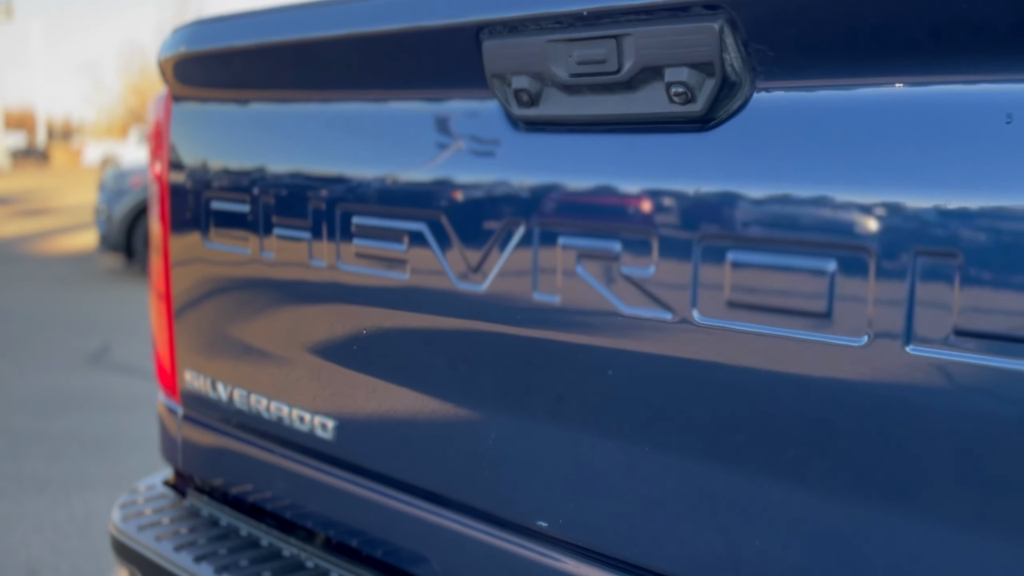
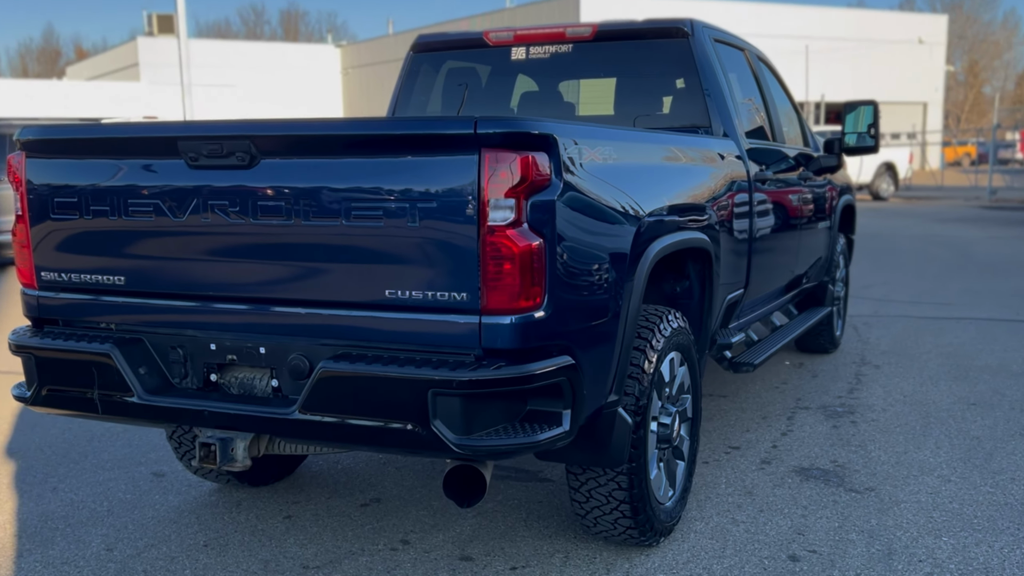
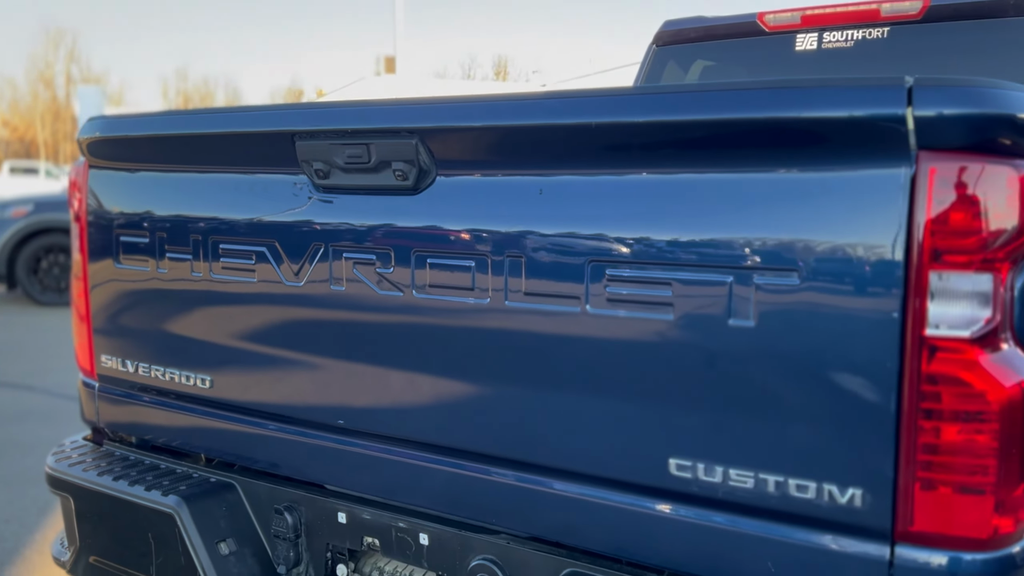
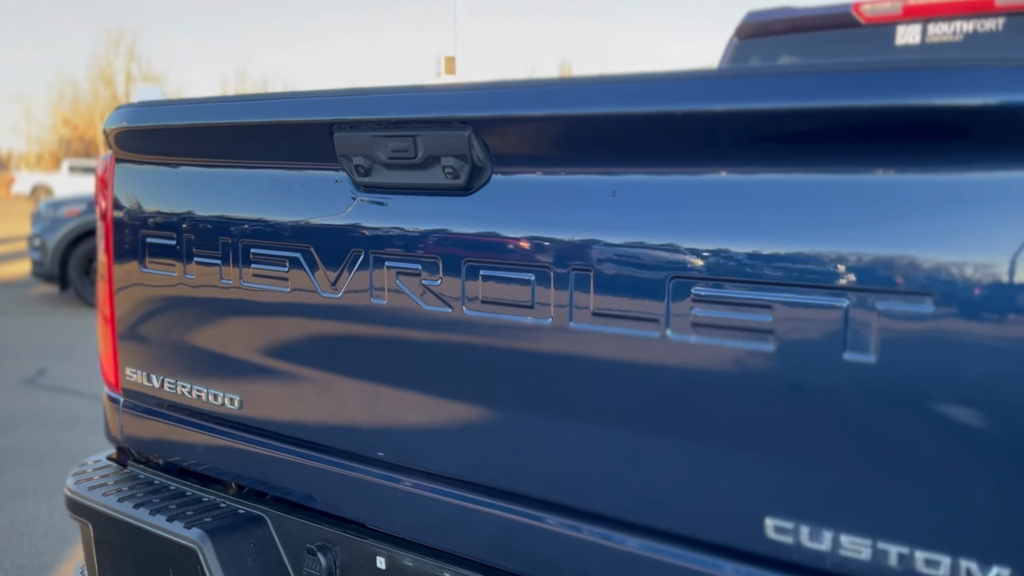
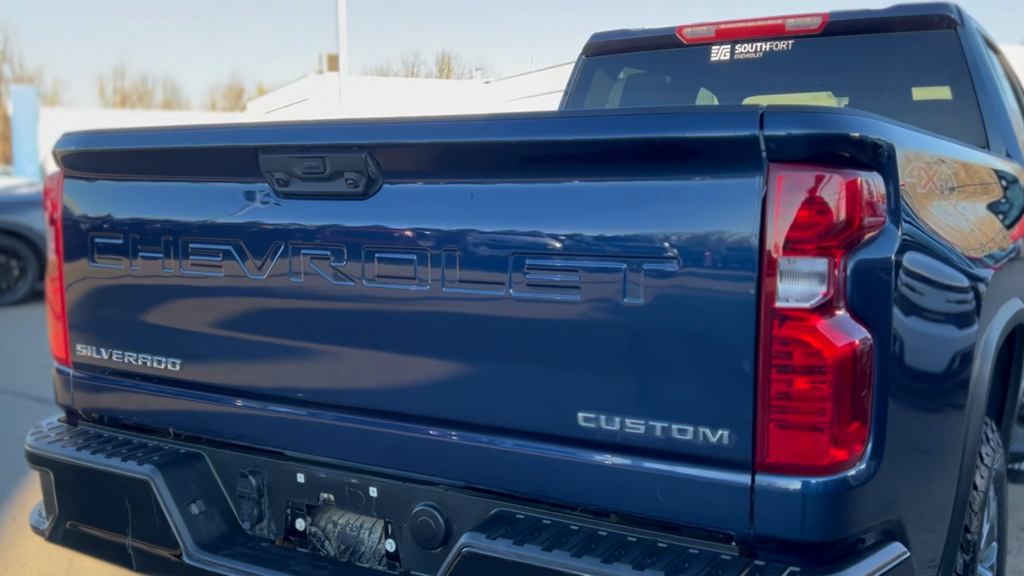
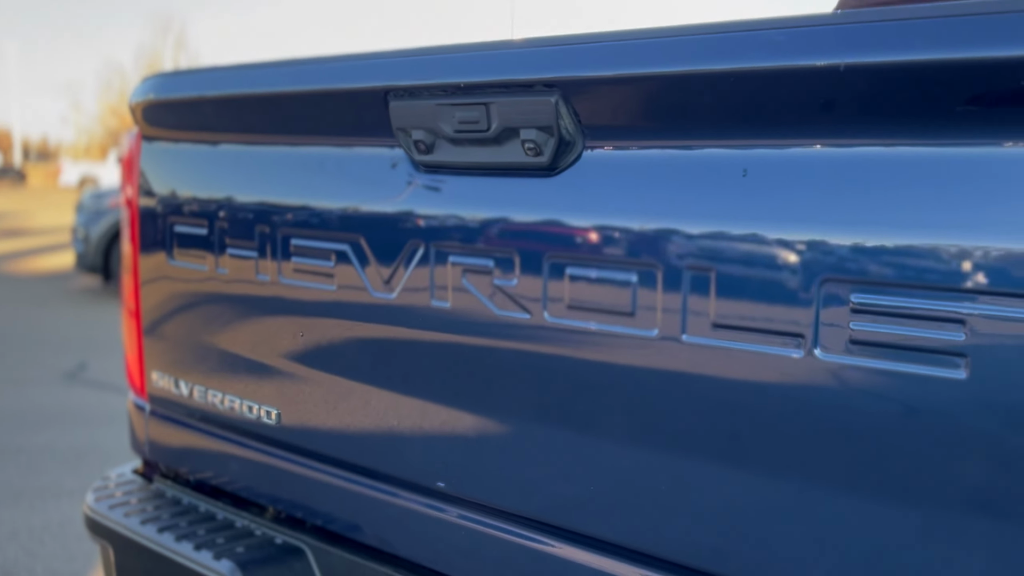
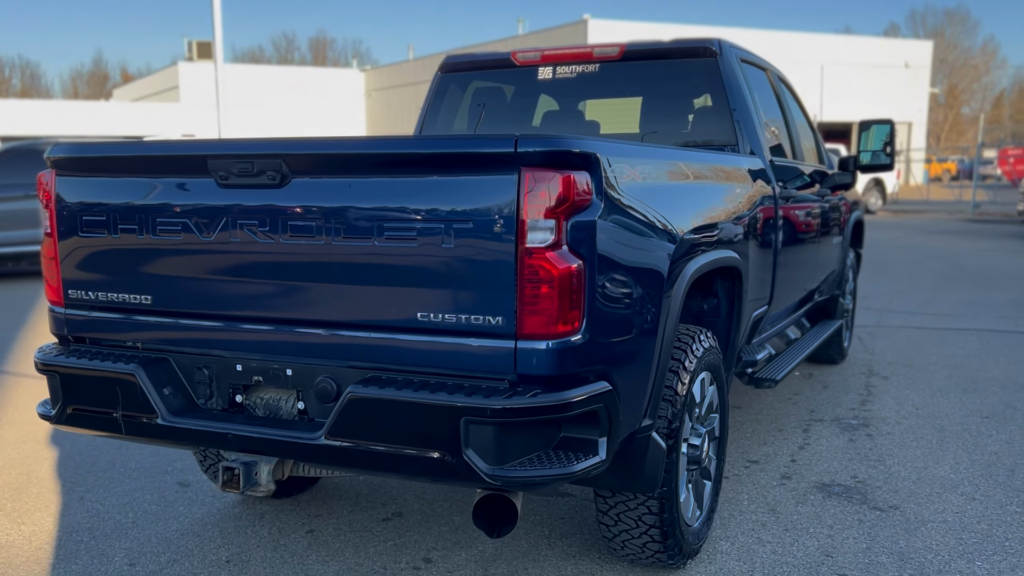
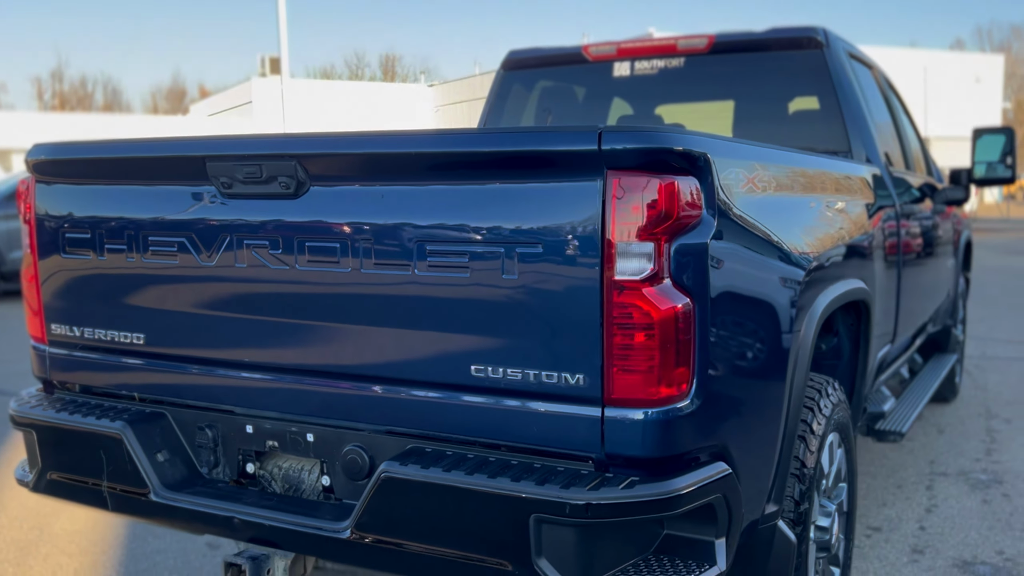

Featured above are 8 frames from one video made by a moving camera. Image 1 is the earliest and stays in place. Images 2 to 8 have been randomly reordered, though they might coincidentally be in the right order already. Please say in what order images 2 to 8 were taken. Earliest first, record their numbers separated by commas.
6, 4, 3, 5, 8, 7, 2
